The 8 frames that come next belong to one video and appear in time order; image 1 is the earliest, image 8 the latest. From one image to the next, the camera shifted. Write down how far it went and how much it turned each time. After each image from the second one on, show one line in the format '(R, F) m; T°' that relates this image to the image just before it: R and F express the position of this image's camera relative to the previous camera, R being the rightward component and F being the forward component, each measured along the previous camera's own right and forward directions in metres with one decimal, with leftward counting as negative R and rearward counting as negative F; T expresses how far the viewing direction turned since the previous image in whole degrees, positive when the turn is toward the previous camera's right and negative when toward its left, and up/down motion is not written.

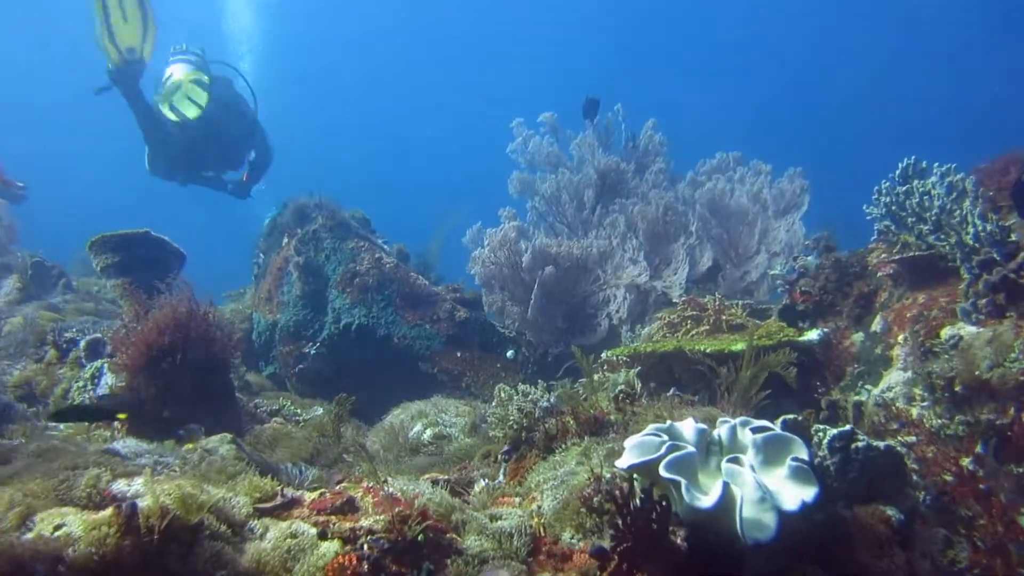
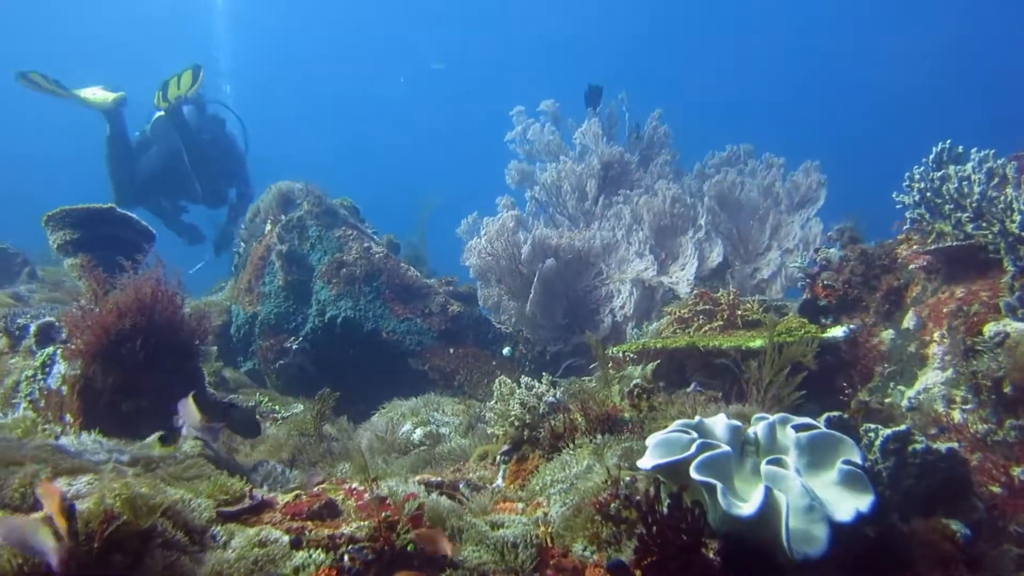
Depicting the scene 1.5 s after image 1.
(-0.1, +0.6) m; +1°
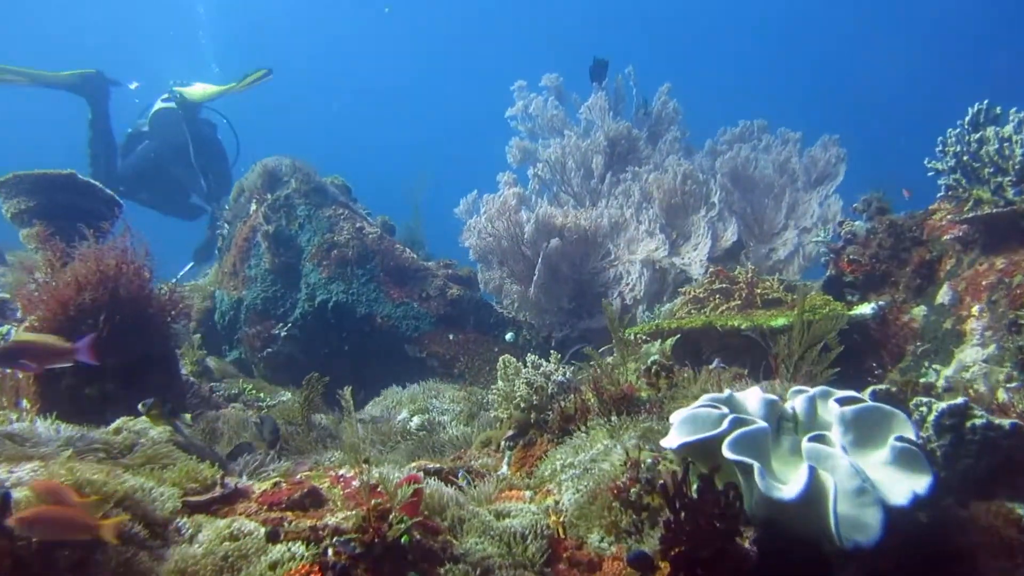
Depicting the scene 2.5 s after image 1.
(0.0, +0.5) m; 0°
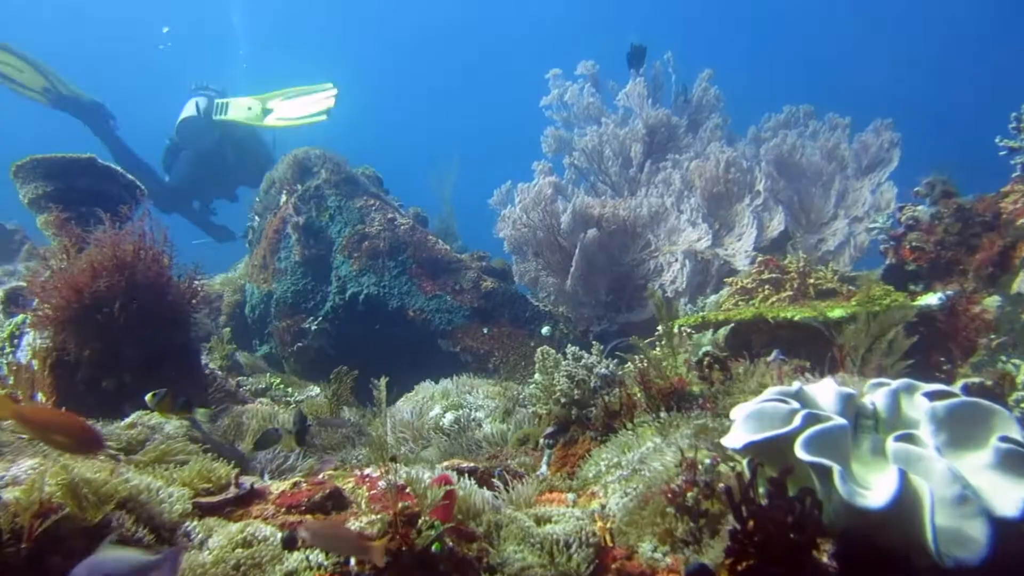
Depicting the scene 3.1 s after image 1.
(0.0, +0.3) m; -2°
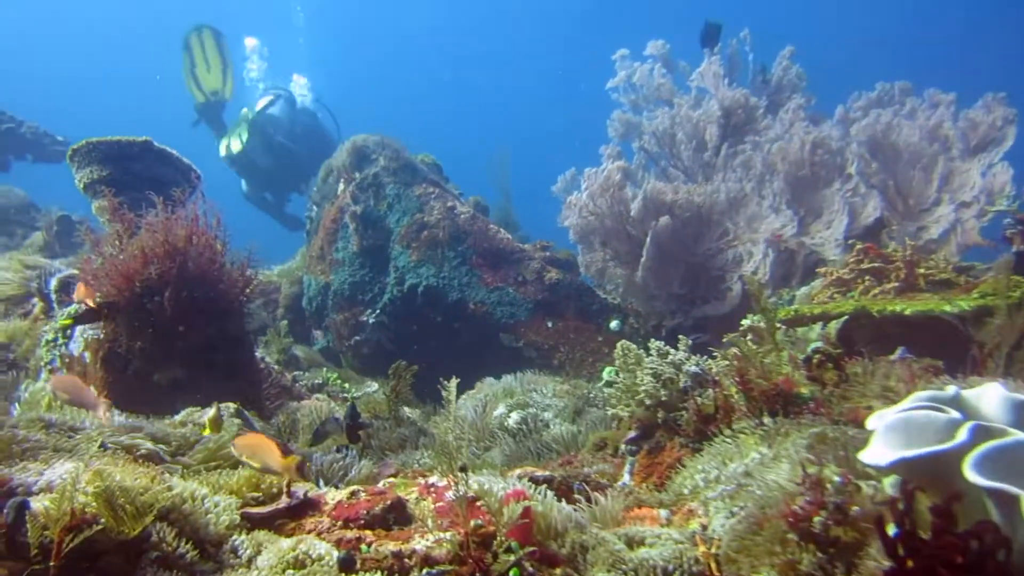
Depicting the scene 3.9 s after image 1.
(-0.1, +0.4) m; -4°
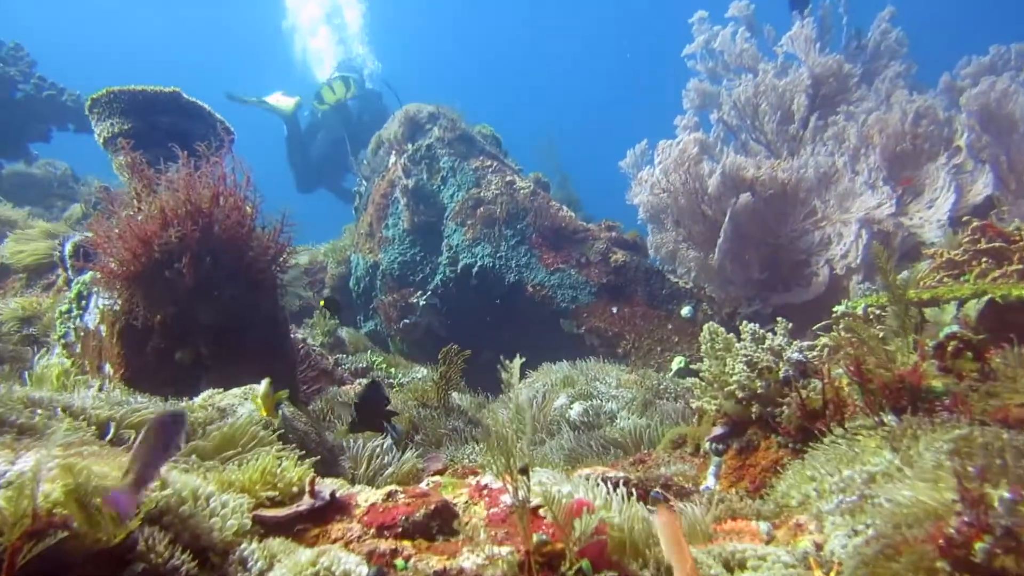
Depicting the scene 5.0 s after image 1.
(0.0, +0.5) m; -4°
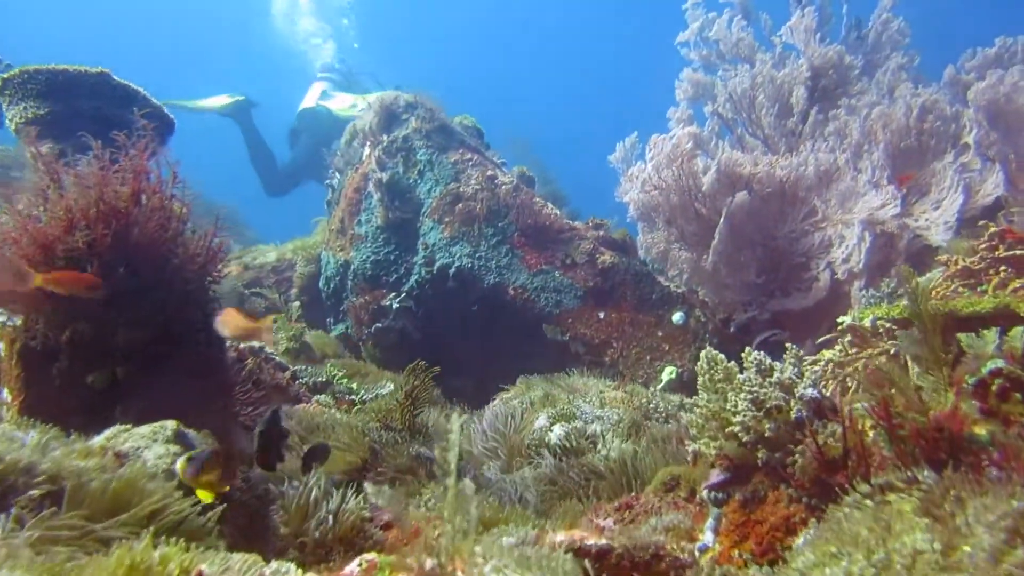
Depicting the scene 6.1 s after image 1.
(+0.1, +0.5) m; +1°
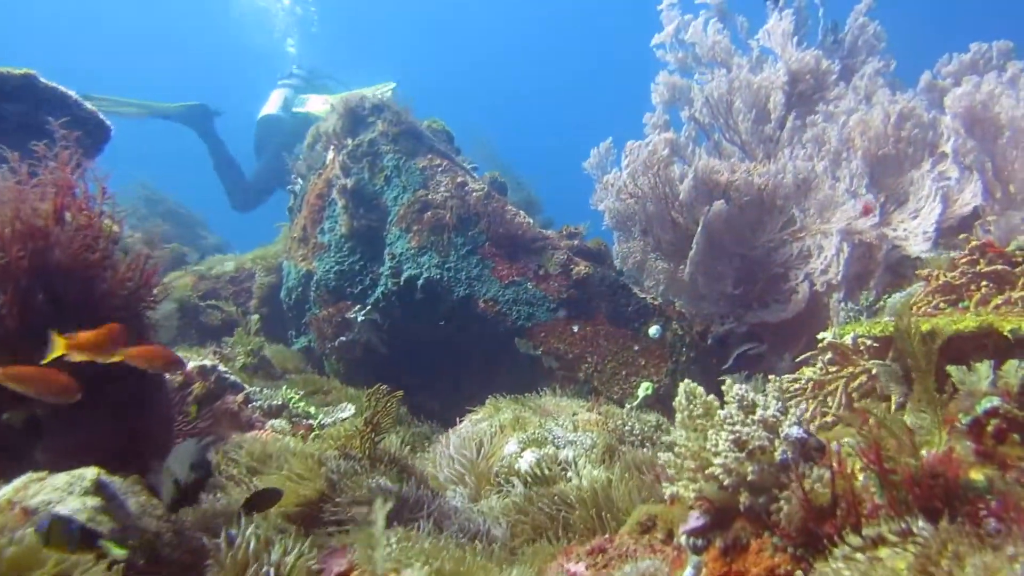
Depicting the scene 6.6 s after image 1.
(0.0, +0.2) m; +2°
